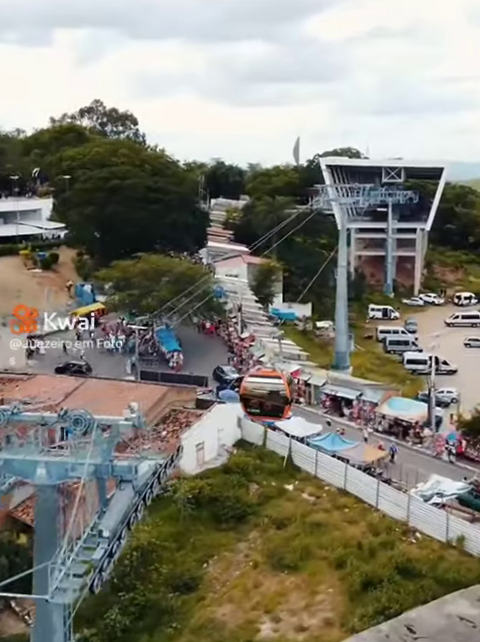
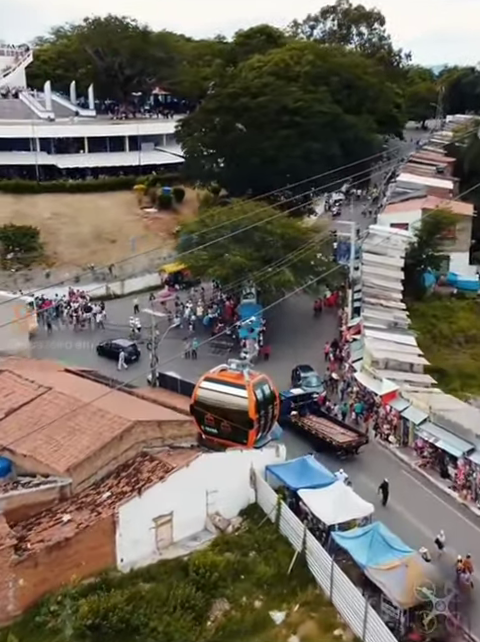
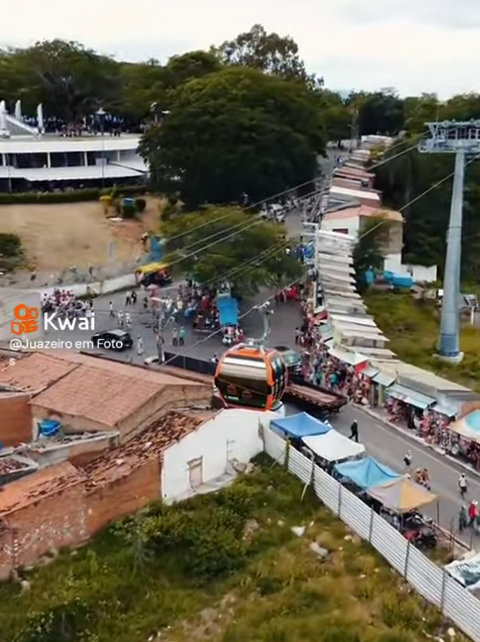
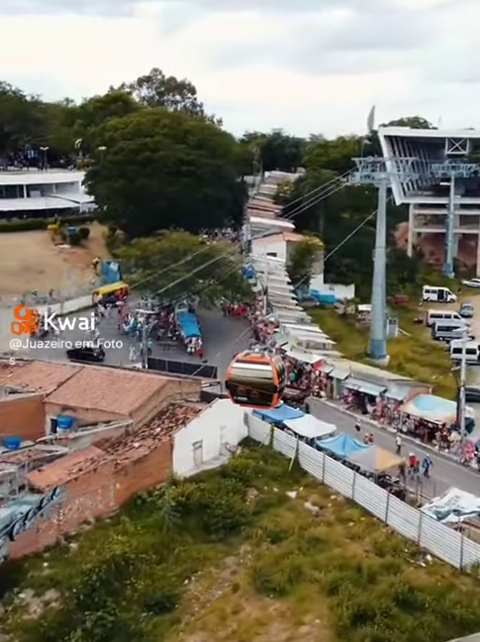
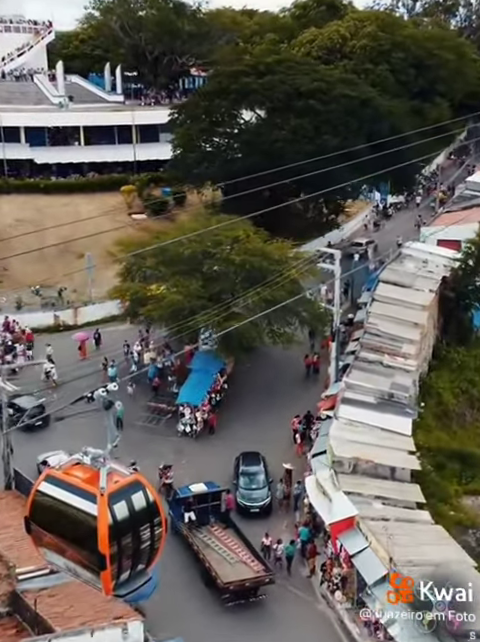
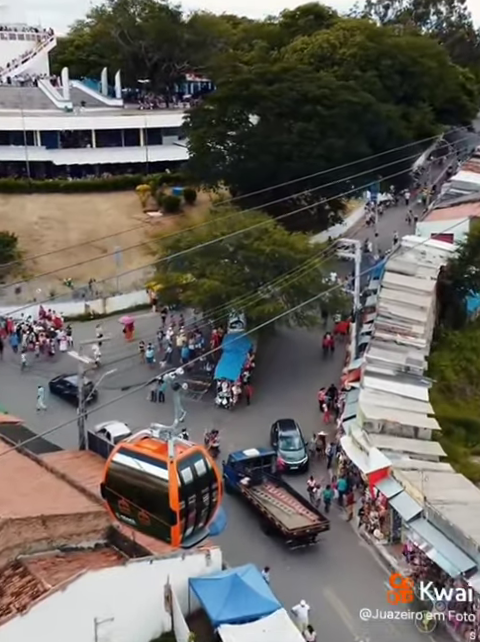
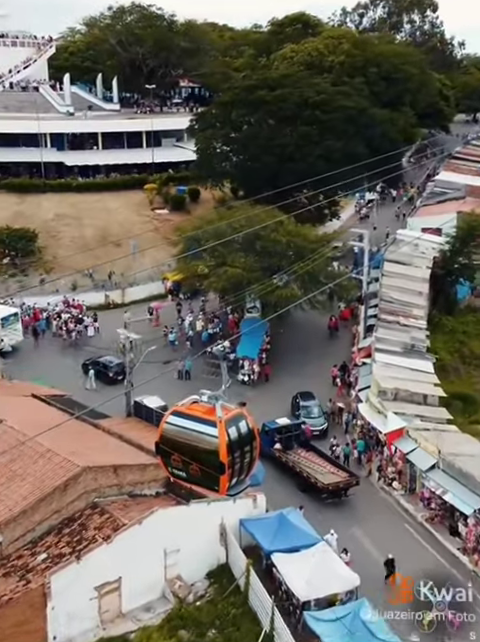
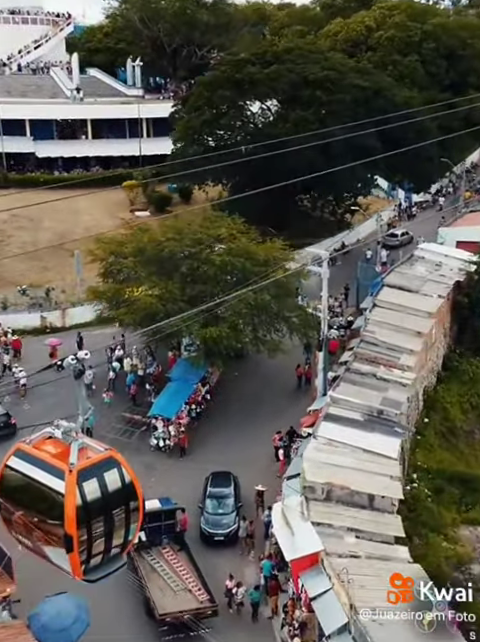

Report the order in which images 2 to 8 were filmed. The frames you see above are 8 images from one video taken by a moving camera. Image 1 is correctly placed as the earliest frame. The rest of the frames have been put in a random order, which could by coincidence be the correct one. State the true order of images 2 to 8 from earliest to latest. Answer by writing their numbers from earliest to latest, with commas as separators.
4, 3, 2, 7, 6, 5, 8
